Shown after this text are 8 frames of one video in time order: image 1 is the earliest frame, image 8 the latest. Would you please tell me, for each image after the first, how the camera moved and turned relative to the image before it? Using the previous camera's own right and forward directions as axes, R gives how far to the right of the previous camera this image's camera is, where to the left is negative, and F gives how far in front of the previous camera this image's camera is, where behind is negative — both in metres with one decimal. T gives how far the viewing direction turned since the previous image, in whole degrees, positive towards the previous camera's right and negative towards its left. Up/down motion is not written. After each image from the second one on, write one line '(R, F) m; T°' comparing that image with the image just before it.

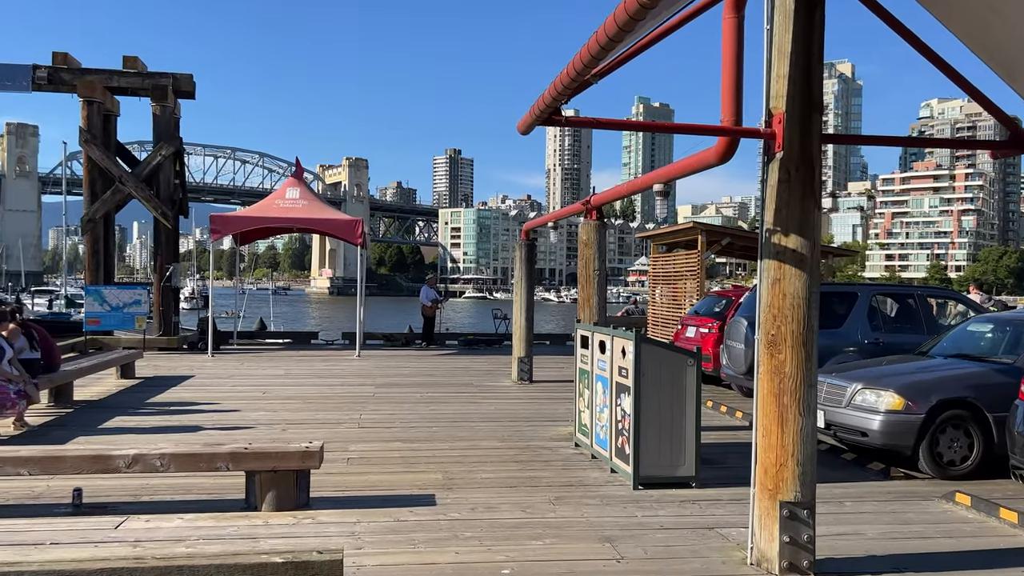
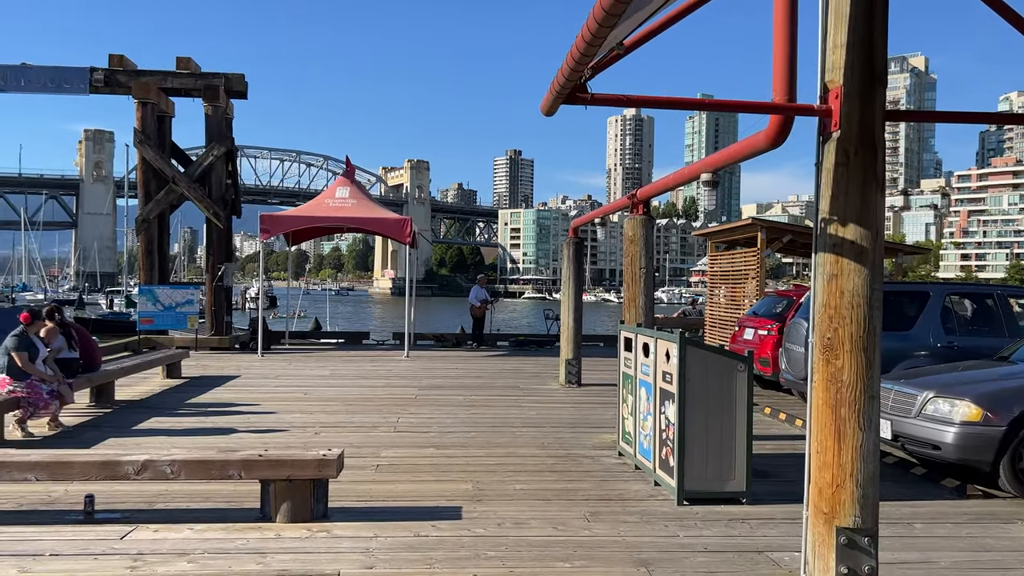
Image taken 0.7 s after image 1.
(+0.2, +0.4) m; -4°
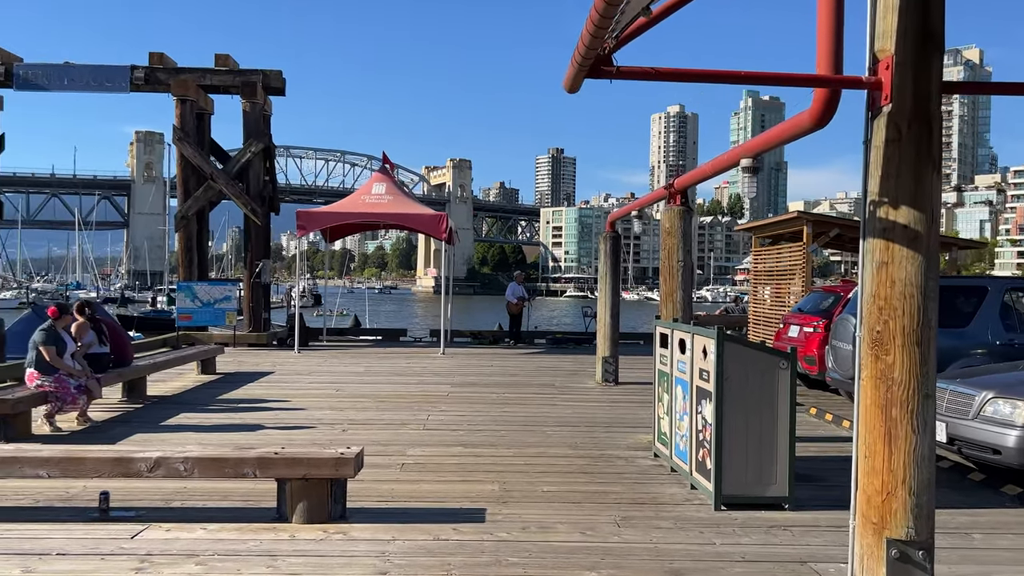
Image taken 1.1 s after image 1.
(+0.1, +0.2) m; -3°
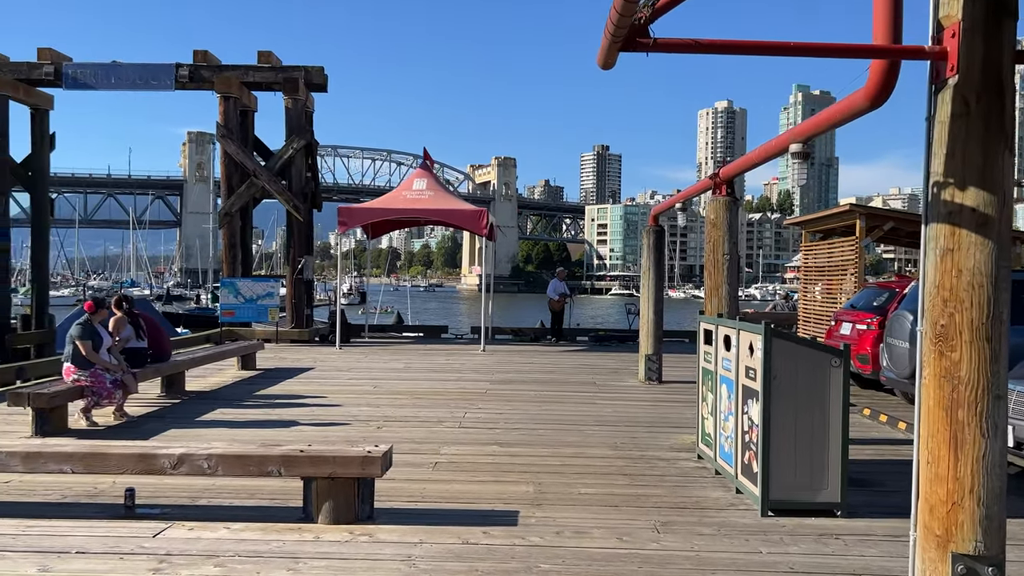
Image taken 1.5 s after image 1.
(+0.1, +0.2) m; -3°
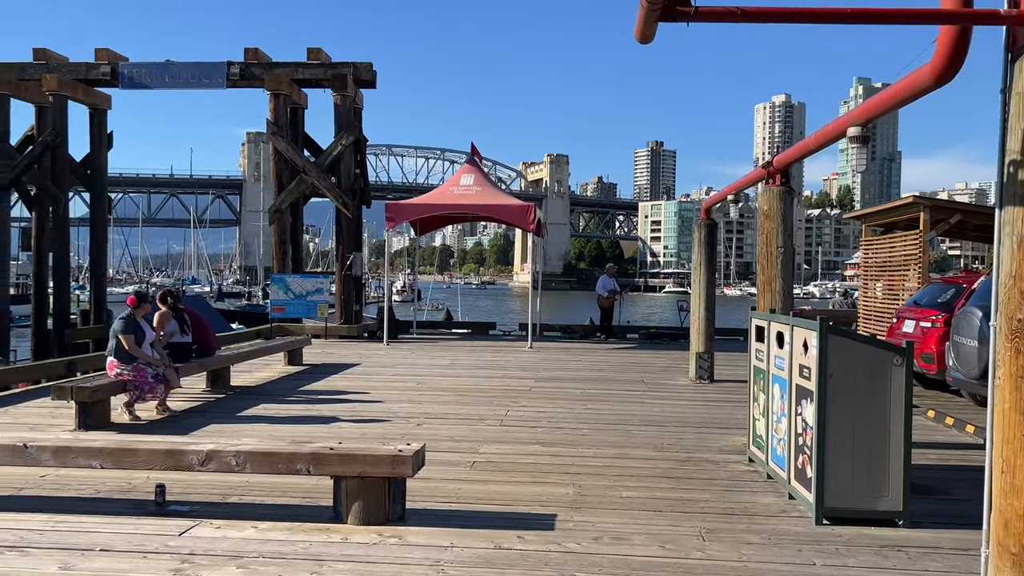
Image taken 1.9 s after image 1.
(+0.1, +0.2) m; -4°
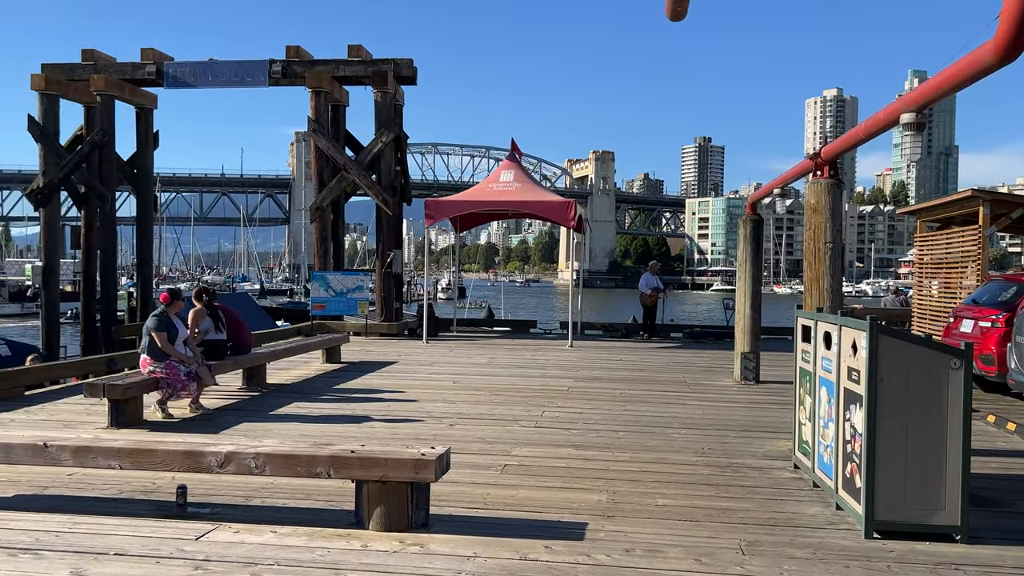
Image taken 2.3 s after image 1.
(+0.1, +0.2) m; -3°
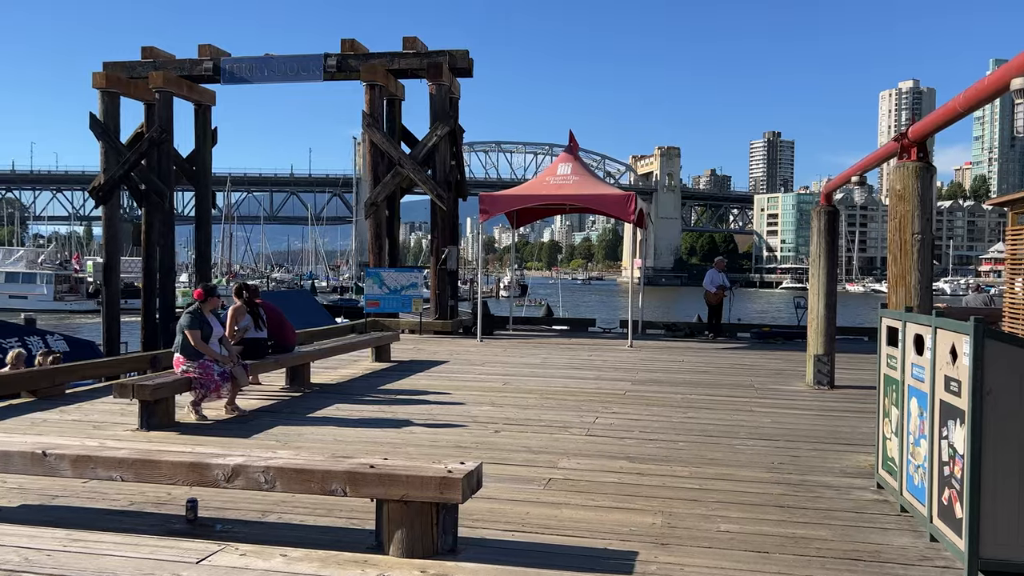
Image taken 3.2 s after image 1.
(+0.1, +0.5) m; -5°
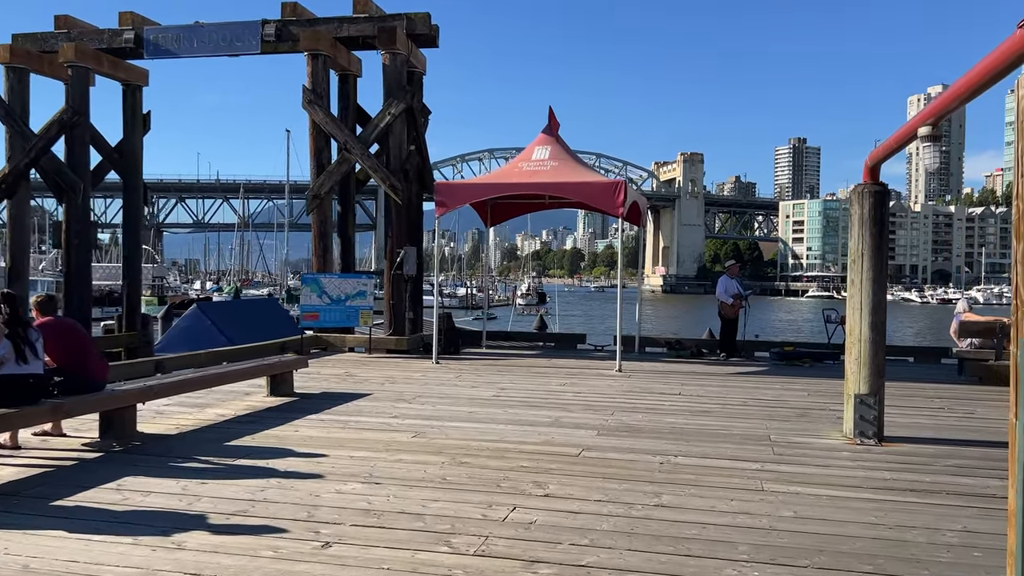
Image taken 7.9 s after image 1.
(+0.8, +2.5) m; -2°
